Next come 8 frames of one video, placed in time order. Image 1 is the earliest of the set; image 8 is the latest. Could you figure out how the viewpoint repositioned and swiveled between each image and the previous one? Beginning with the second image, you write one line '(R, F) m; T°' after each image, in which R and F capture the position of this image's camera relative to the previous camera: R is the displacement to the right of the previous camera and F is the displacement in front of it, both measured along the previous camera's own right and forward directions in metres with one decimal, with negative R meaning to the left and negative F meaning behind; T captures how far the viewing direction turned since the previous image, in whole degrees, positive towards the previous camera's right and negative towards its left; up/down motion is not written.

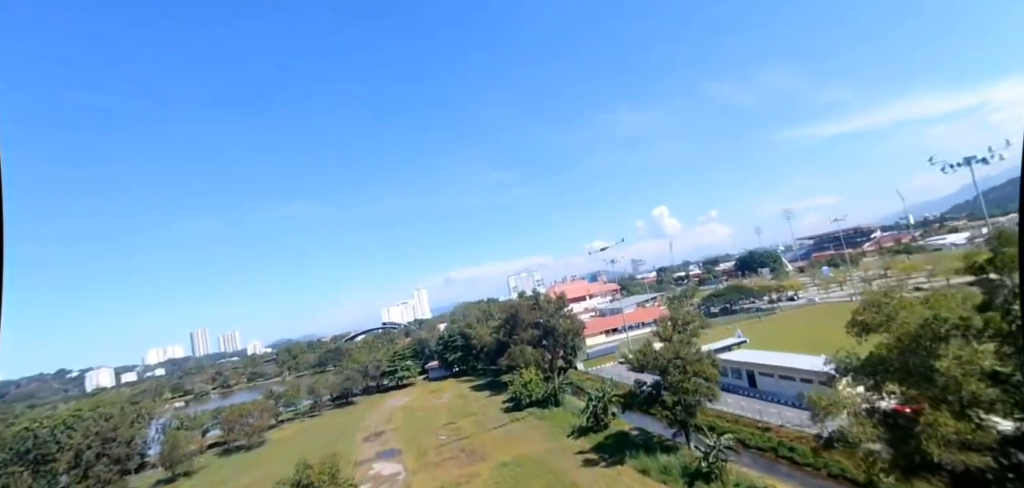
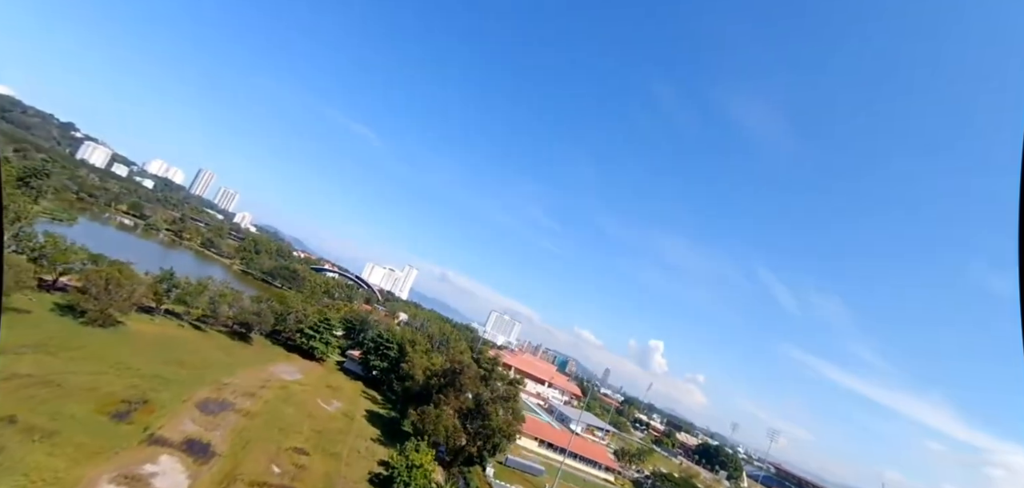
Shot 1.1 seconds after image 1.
(-0.2, +4.0) m; -3°
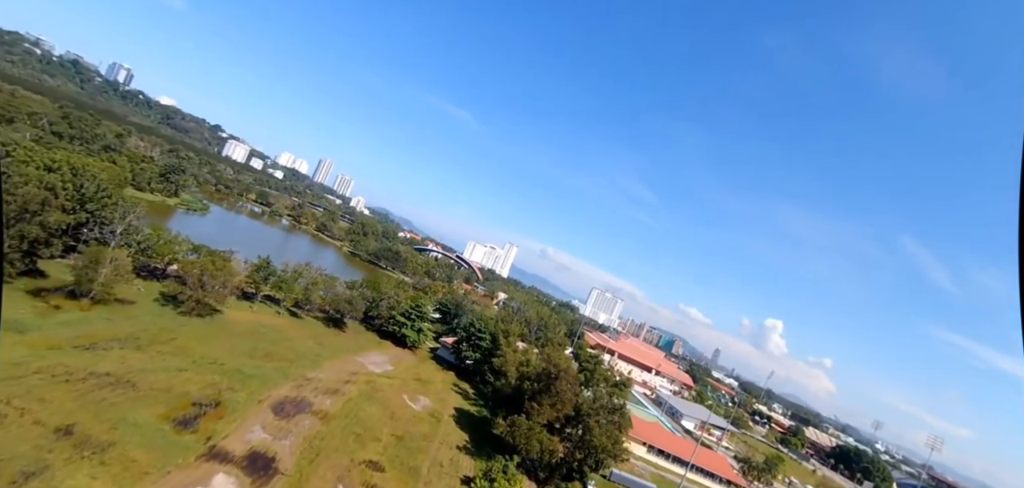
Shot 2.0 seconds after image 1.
(-0.1, +3.0) m; -13°
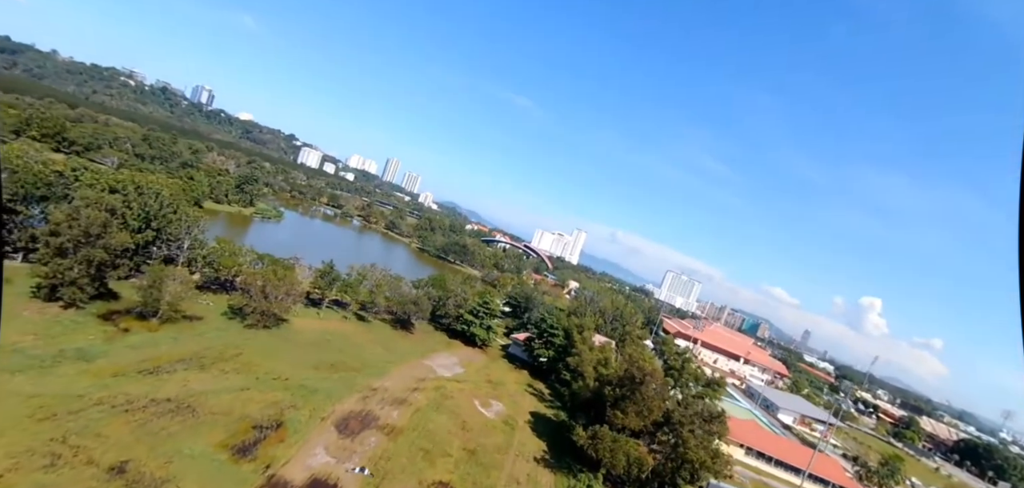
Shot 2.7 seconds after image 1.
(-0.1, +1.8) m; -8°
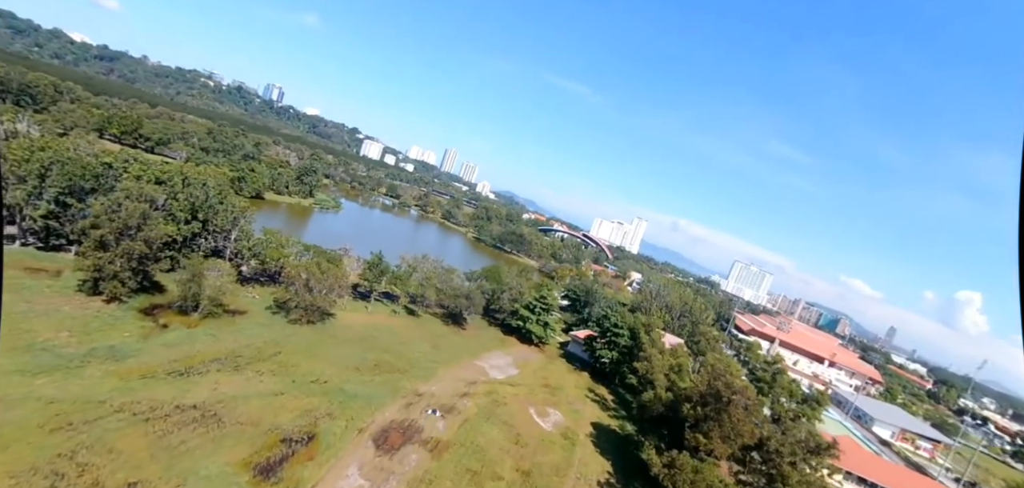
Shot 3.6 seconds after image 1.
(-0.1, +2.0) m; -7°
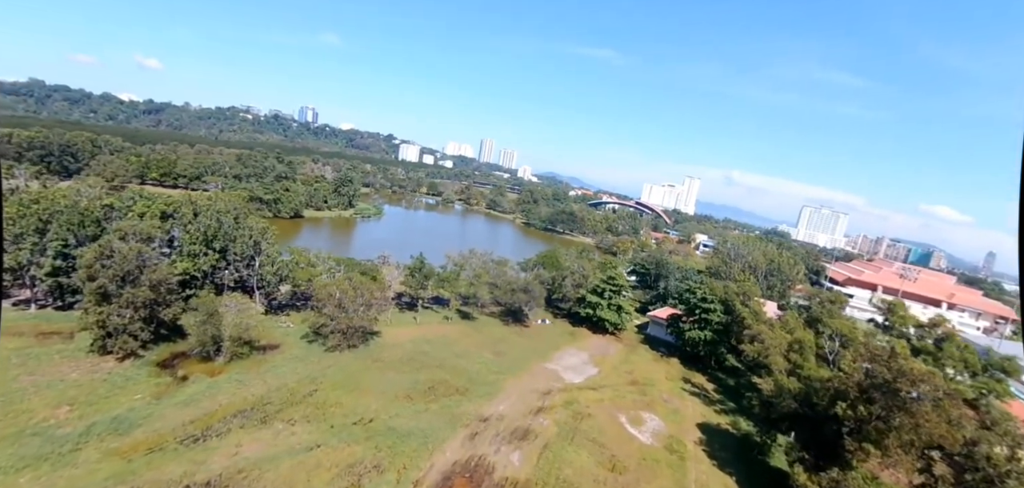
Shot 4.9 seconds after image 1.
(-0.2, +2.8) m; -7°
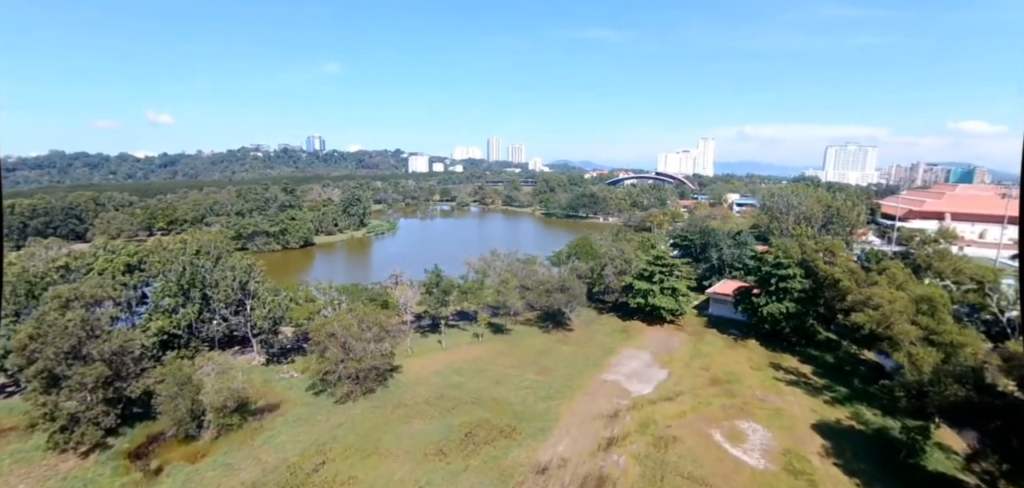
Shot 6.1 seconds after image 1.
(-0.1, +2.7) m; -3°
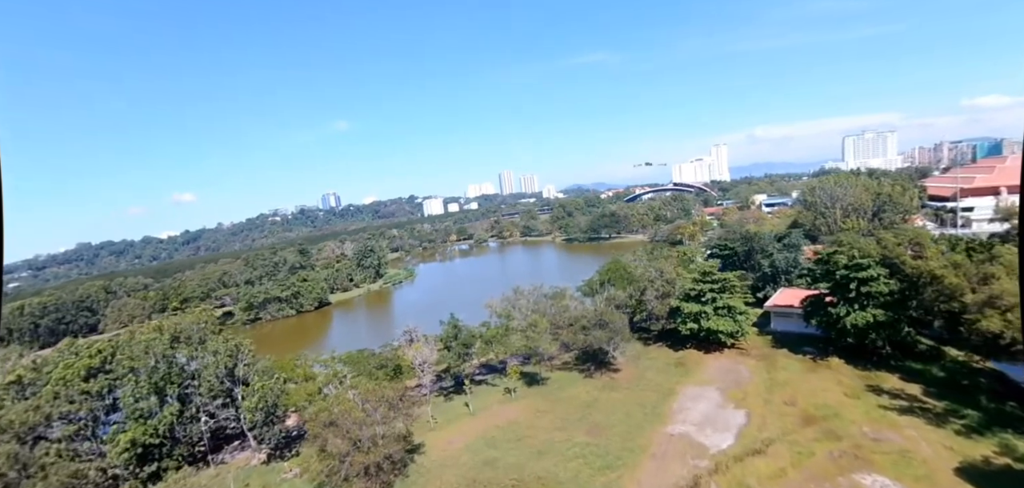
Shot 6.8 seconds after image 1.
(0.0, +1.9) m; -3°
